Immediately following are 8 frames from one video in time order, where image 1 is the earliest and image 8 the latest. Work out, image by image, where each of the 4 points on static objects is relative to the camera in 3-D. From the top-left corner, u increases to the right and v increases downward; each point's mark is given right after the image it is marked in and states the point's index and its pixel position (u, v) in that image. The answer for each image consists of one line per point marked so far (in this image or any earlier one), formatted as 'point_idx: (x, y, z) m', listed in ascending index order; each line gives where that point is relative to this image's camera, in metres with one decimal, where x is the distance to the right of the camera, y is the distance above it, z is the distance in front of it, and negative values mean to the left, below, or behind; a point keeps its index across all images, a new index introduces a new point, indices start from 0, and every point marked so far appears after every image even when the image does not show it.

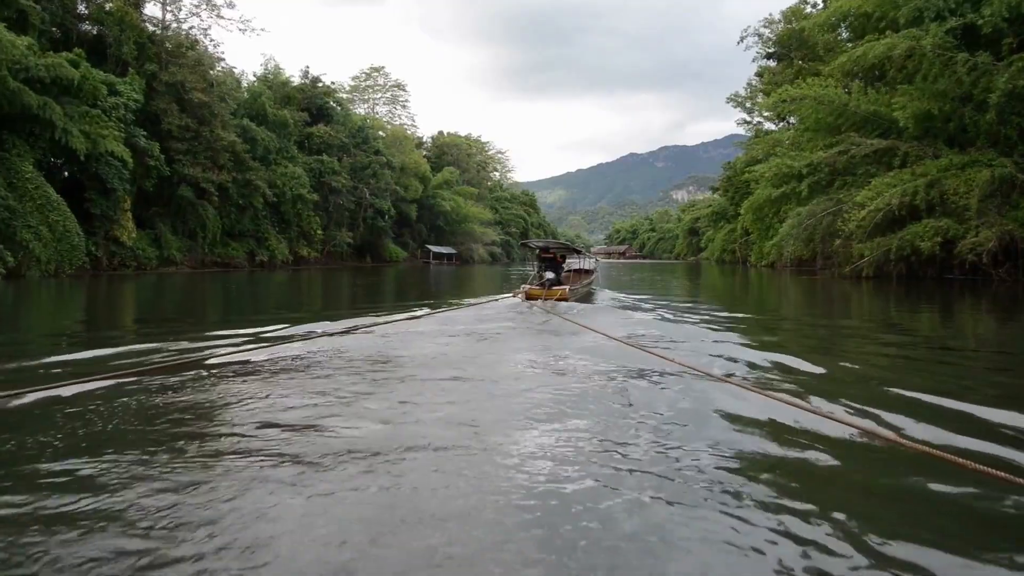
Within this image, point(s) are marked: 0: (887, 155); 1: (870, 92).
0: (+7.3, +2.6, +13.0) m
1: (+7.5, +4.1, +13.8) m
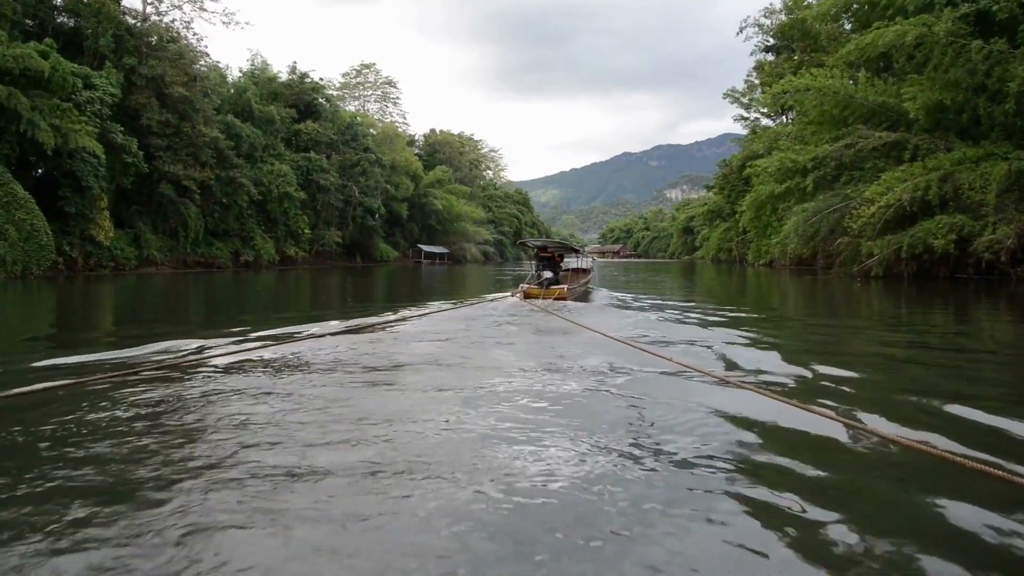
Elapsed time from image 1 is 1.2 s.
0: (+7.2, +2.6, +12.3) m
1: (+7.3, +4.1, +13.1) m
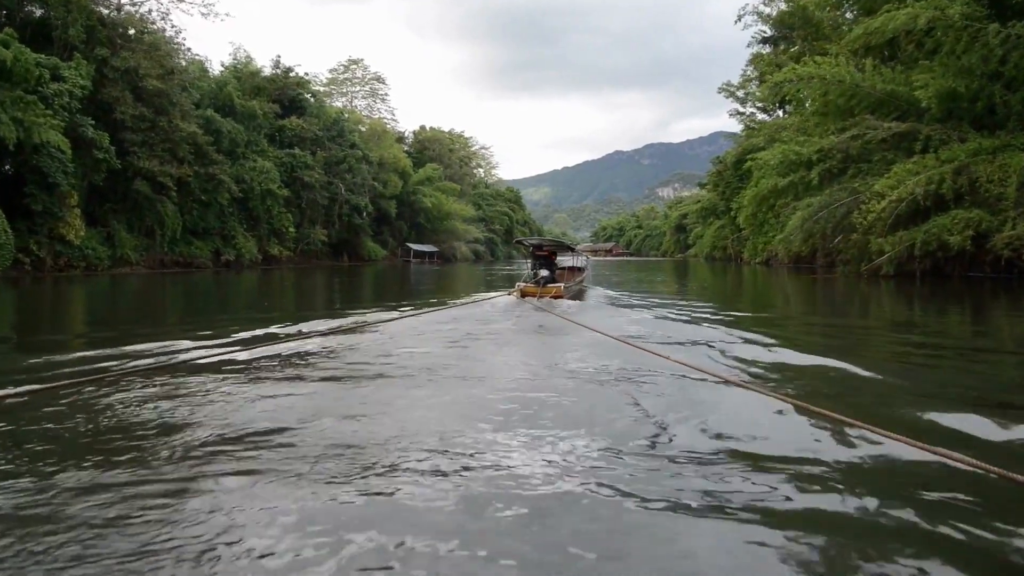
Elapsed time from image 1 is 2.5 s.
0: (+6.9, +2.6, +11.6) m
1: (+7.0, +4.1, +12.5) m
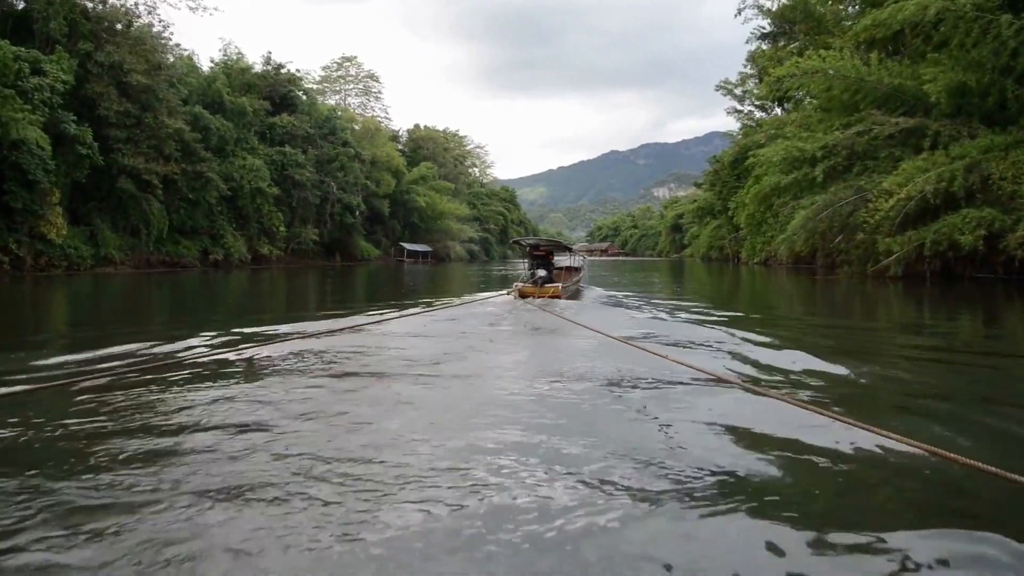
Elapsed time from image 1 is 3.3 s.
0: (+6.8, +2.6, +11.2) m
1: (+6.9, +4.1, +12.1) m
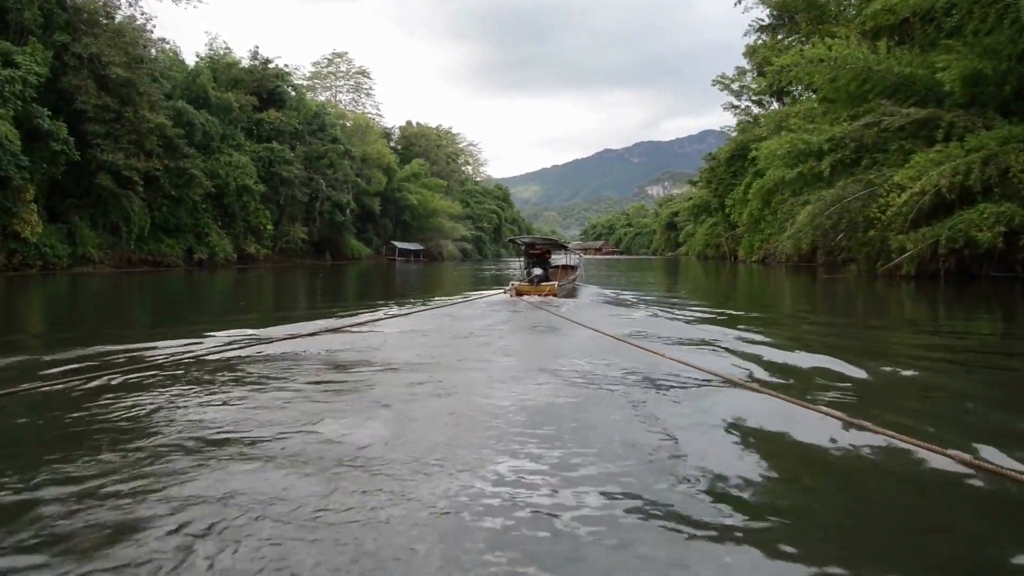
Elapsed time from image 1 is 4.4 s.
0: (+6.7, +2.6, +10.7) m
1: (+6.8, +4.1, +11.5) m
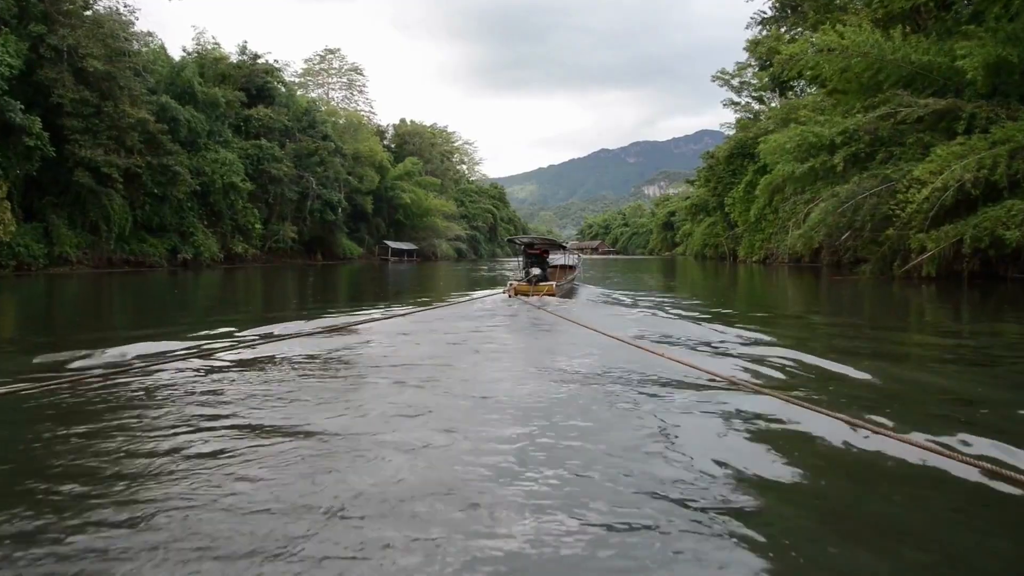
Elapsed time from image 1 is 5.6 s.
0: (+6.5, +2.5, +10.0) m
1: (+6.6, +4.0, +10.9) m
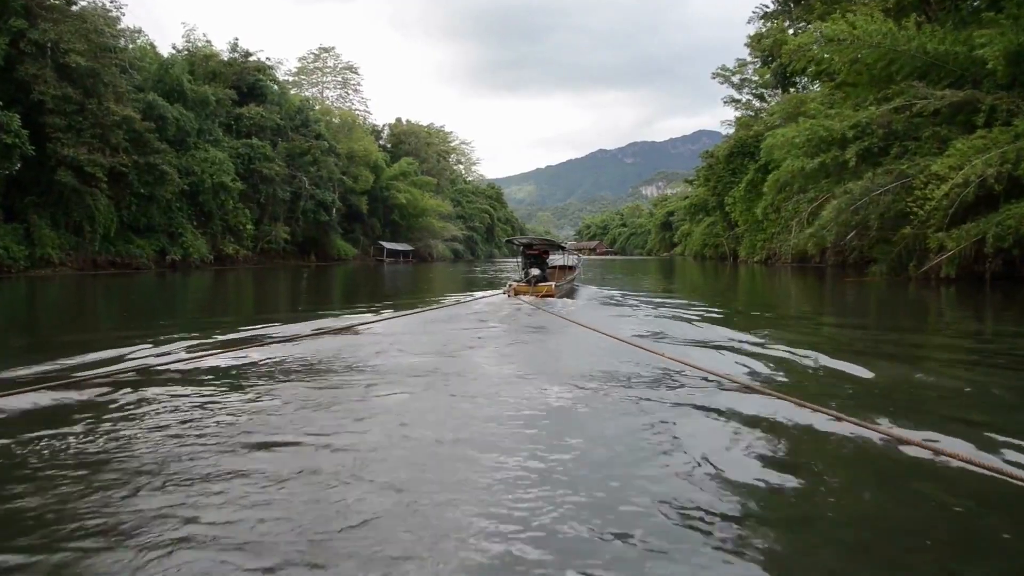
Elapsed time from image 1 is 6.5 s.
0: (+6.5, +2.5, +9.5) m
1: (+6.5, +4.0, +10.3) m
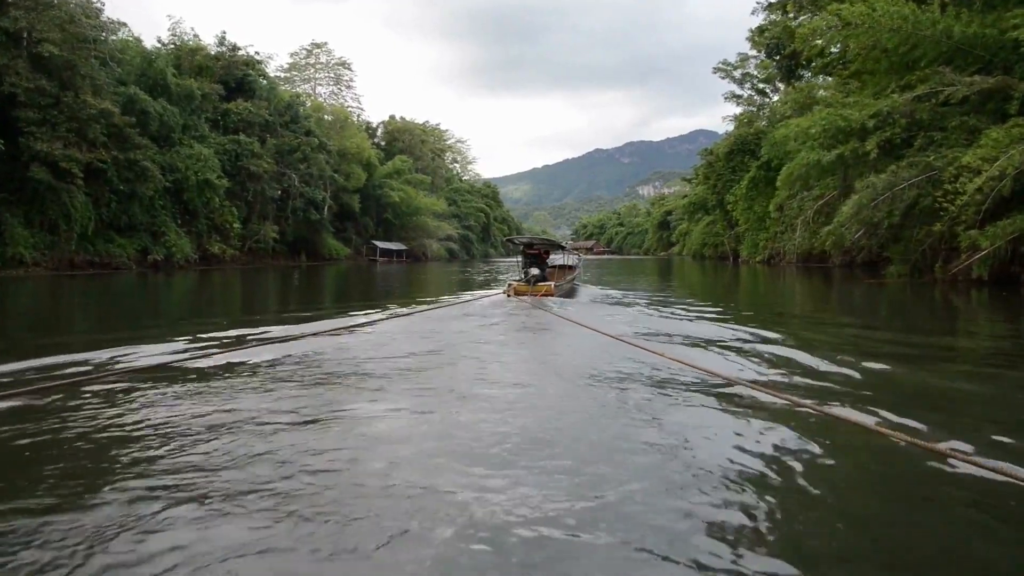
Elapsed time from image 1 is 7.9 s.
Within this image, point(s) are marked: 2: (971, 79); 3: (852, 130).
0: (+6.3, +2.5, +8.8) m
1: (+6.4, +4.0, +9.6) m
2: (+5.8, +2.7, +8.5) m
3: (+5.1, +2.4, +10.1) m
